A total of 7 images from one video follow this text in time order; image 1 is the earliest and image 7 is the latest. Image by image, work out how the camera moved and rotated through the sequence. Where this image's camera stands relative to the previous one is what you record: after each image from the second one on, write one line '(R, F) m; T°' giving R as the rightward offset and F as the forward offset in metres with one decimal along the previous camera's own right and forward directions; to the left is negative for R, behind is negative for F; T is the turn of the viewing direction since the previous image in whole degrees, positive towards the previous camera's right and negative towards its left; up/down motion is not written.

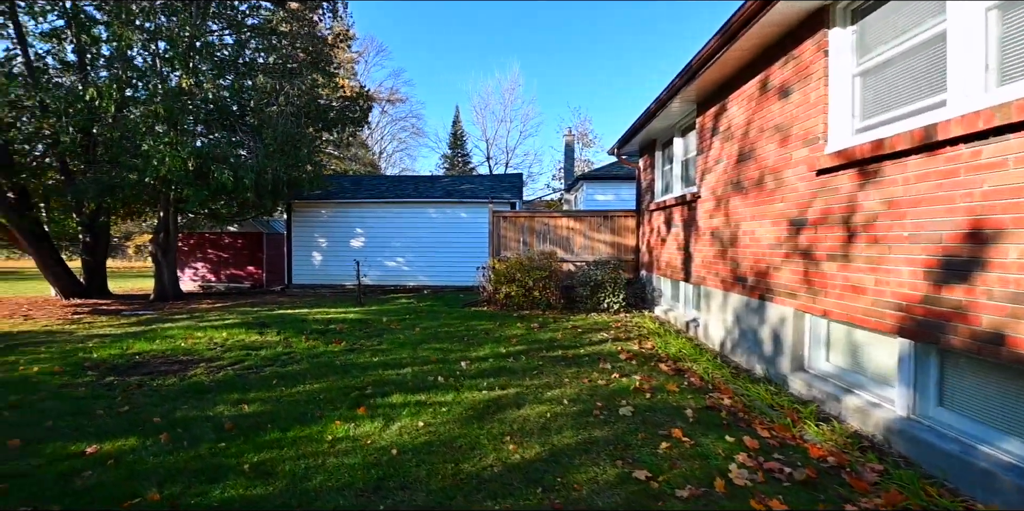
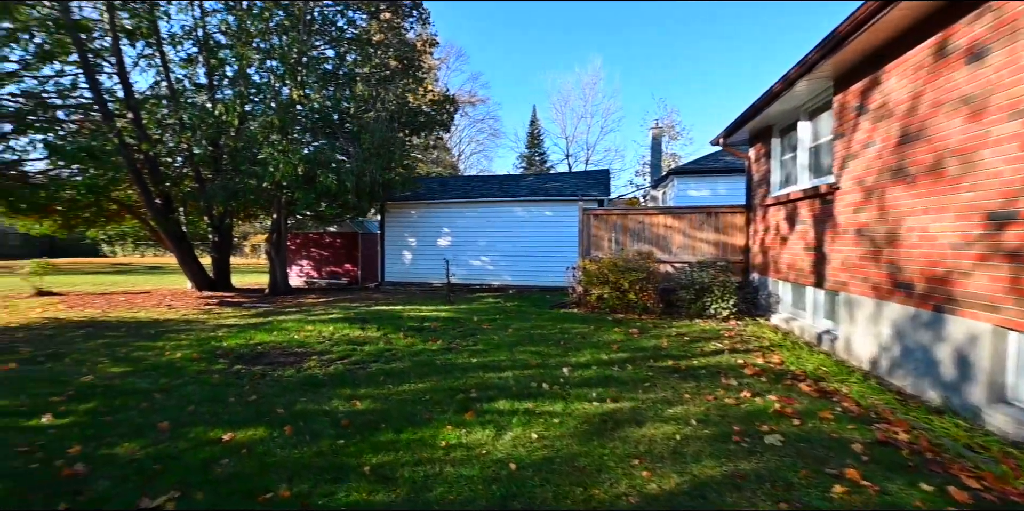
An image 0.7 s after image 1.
(-0.4, +0.3) m; -10°
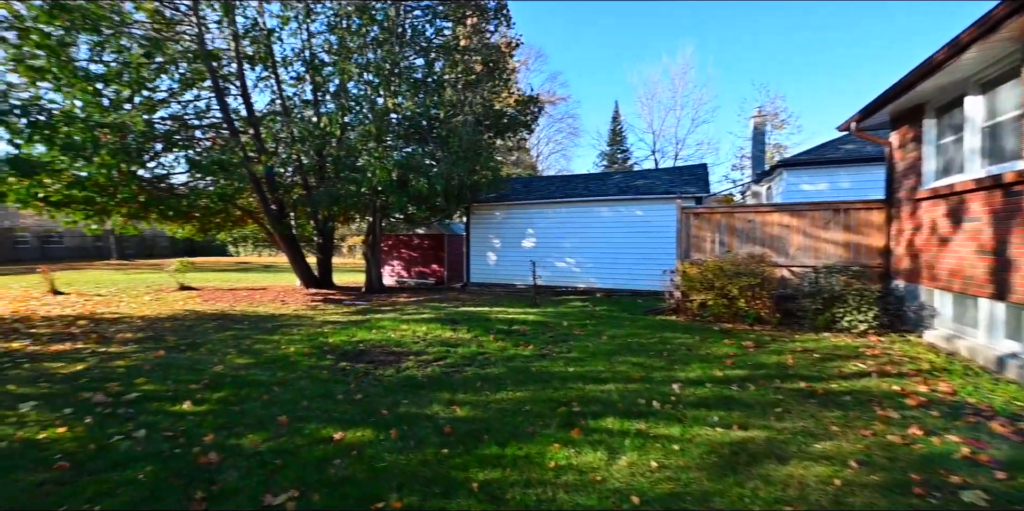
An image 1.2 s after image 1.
(-0.3, +0.3) m; -10°
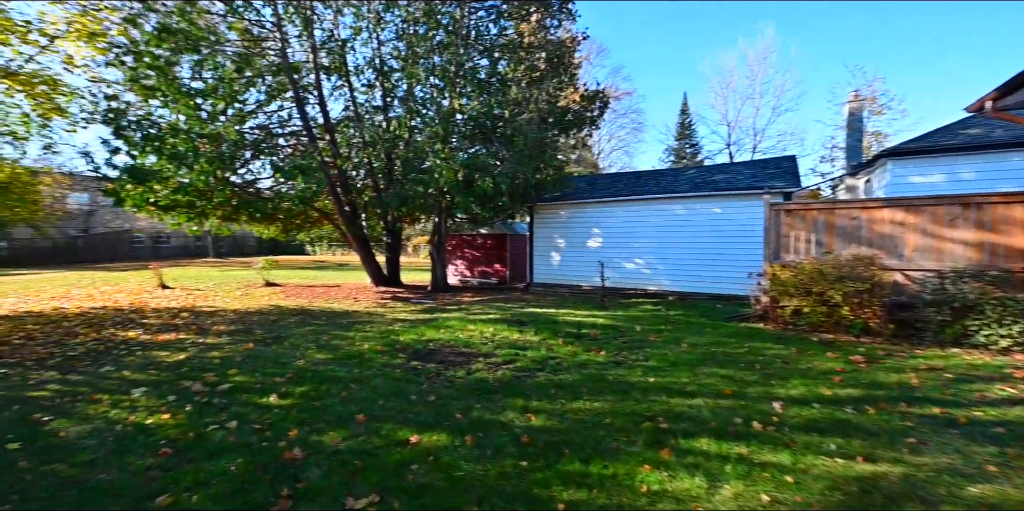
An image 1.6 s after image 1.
(-0.2, +0.2) m; -8°
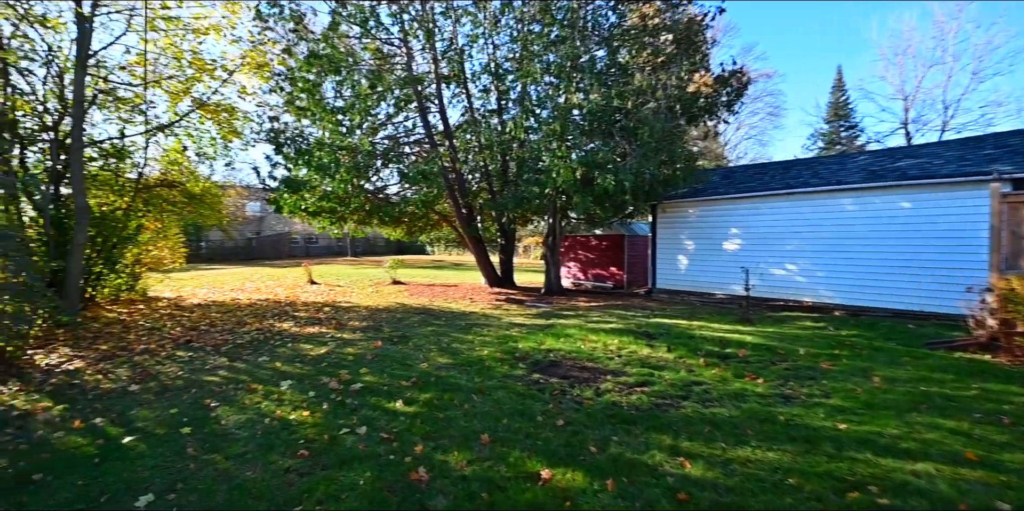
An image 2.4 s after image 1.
(-0.3, +0.5) m; -14°
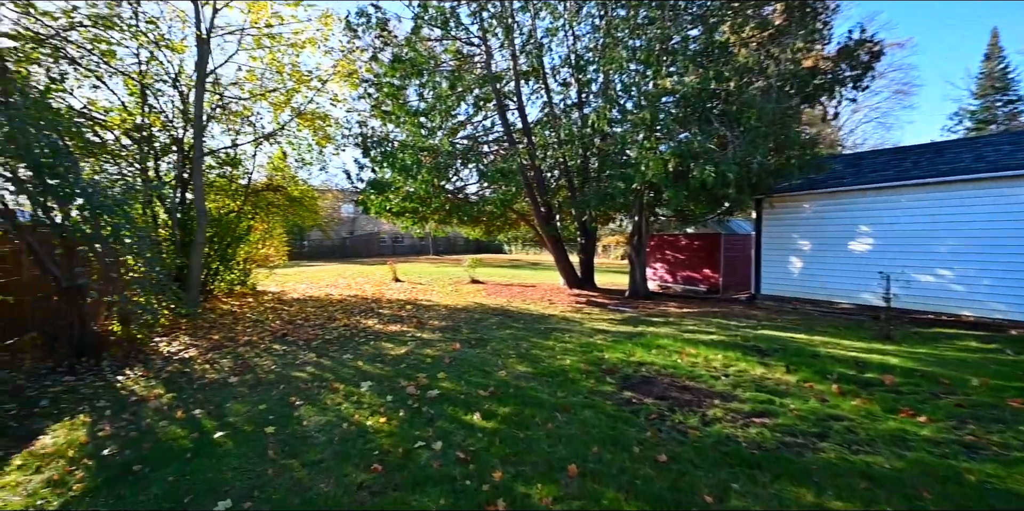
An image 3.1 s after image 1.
(-0.1, +0.5) m; -10°
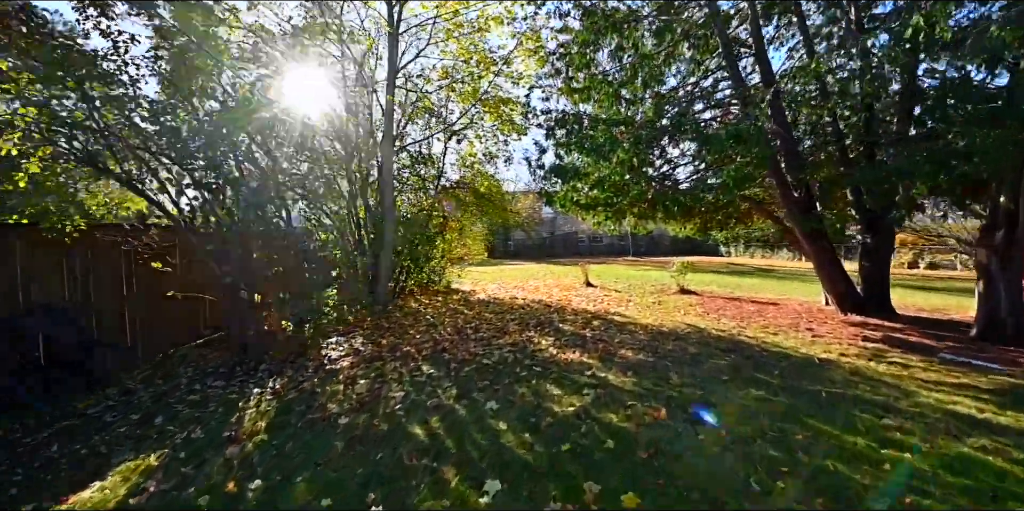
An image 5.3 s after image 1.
(-0.4, +2.6) m; -27°
